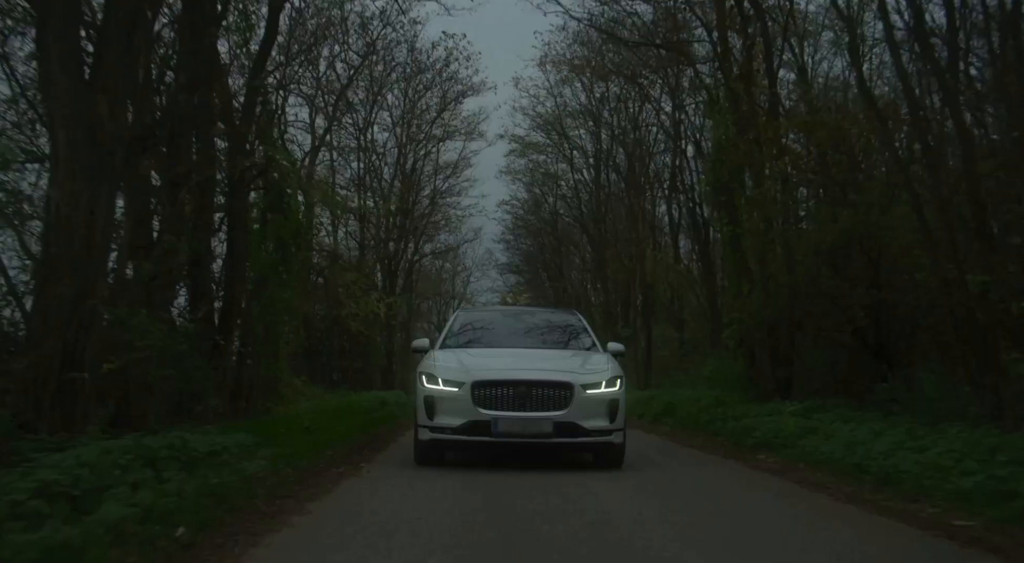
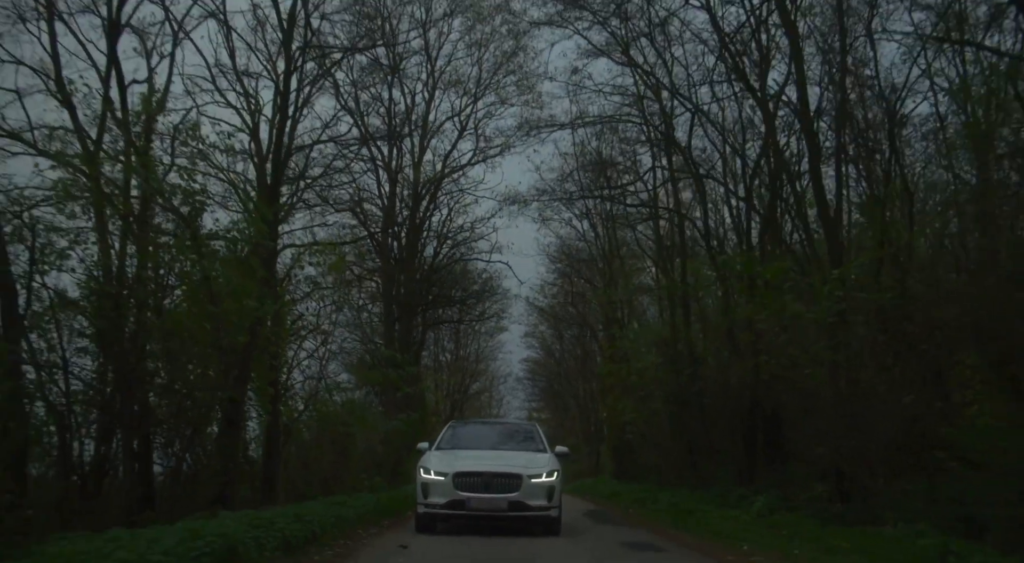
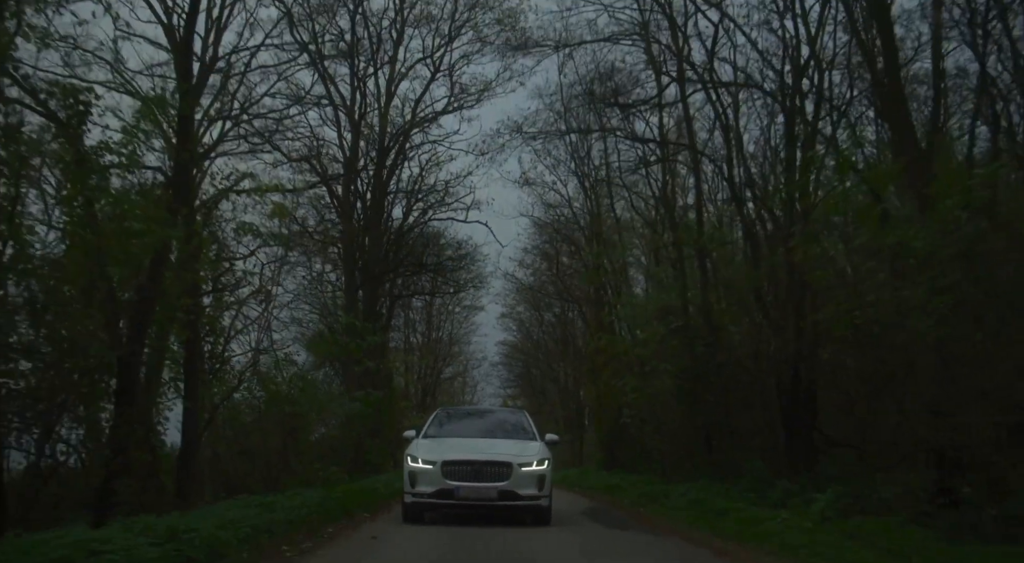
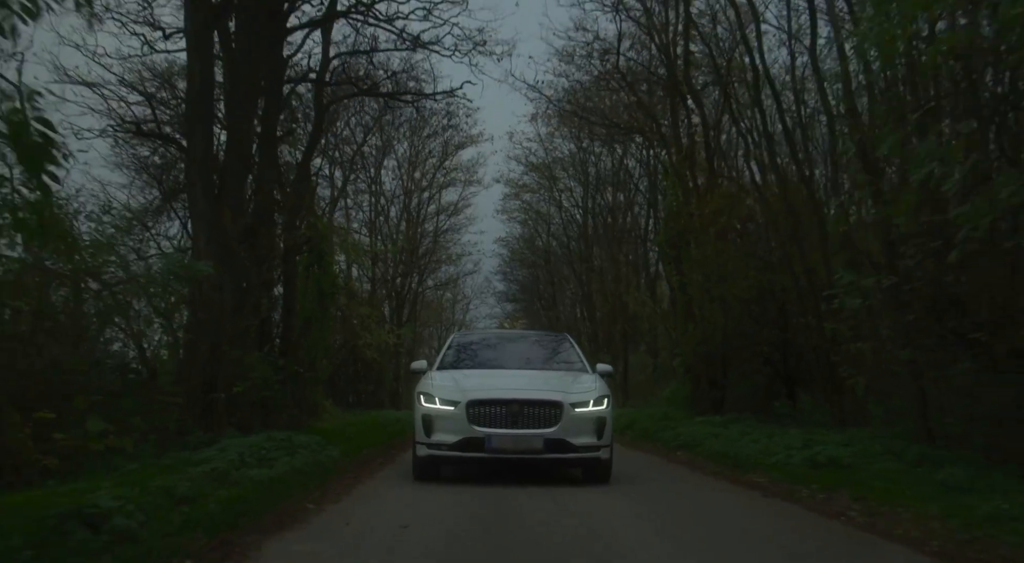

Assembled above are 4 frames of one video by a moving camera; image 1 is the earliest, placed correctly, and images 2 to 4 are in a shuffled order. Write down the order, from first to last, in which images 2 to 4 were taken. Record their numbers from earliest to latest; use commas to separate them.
4, 3, 2
